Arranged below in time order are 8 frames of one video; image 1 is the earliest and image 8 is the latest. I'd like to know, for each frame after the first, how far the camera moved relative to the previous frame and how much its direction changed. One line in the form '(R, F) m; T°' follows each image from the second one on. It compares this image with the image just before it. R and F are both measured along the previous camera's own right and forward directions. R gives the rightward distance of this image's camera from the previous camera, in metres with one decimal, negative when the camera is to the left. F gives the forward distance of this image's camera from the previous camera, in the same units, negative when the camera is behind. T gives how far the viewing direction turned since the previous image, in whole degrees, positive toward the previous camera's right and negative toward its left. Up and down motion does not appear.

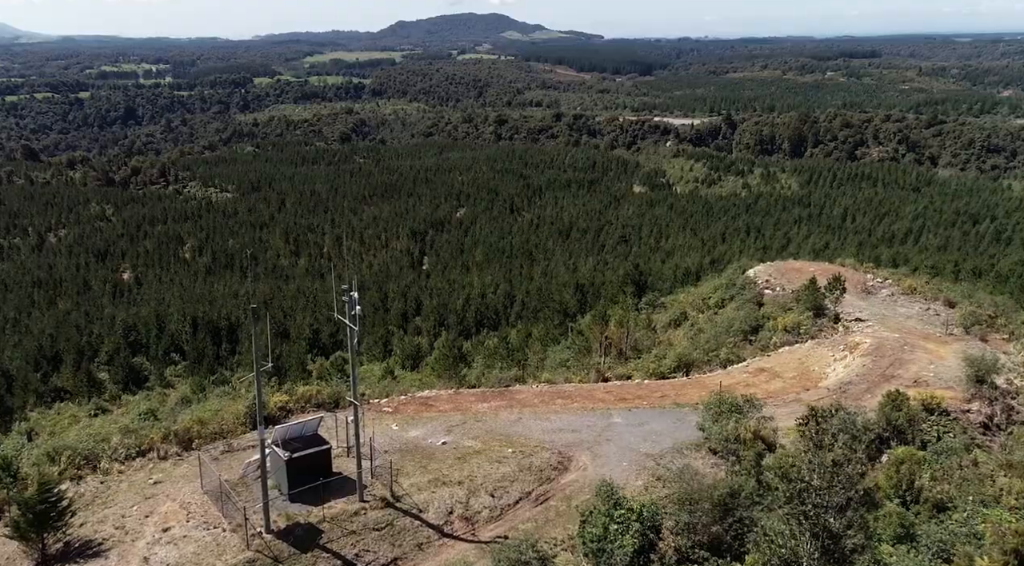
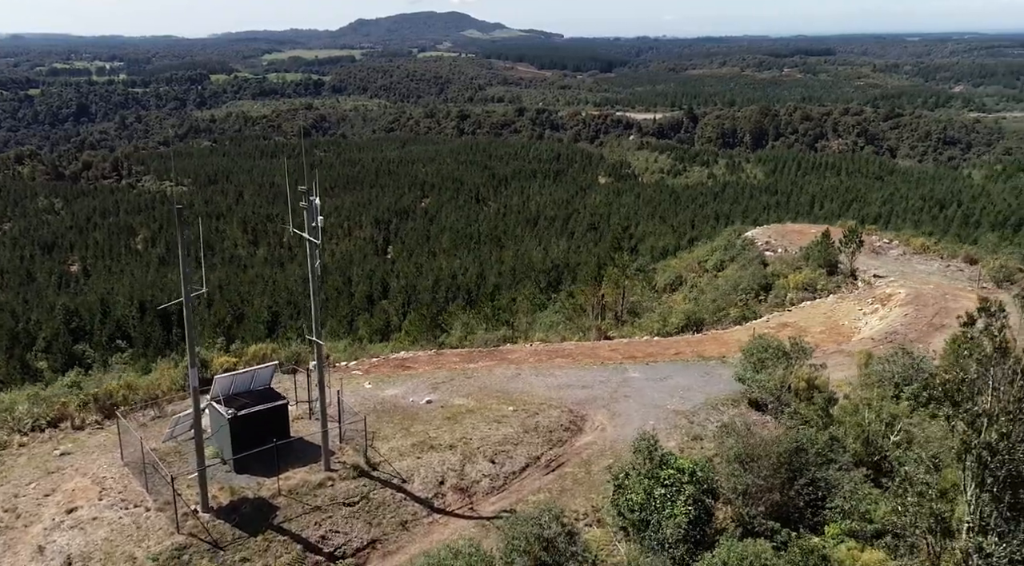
(-0.7, +3.8) m; +2°
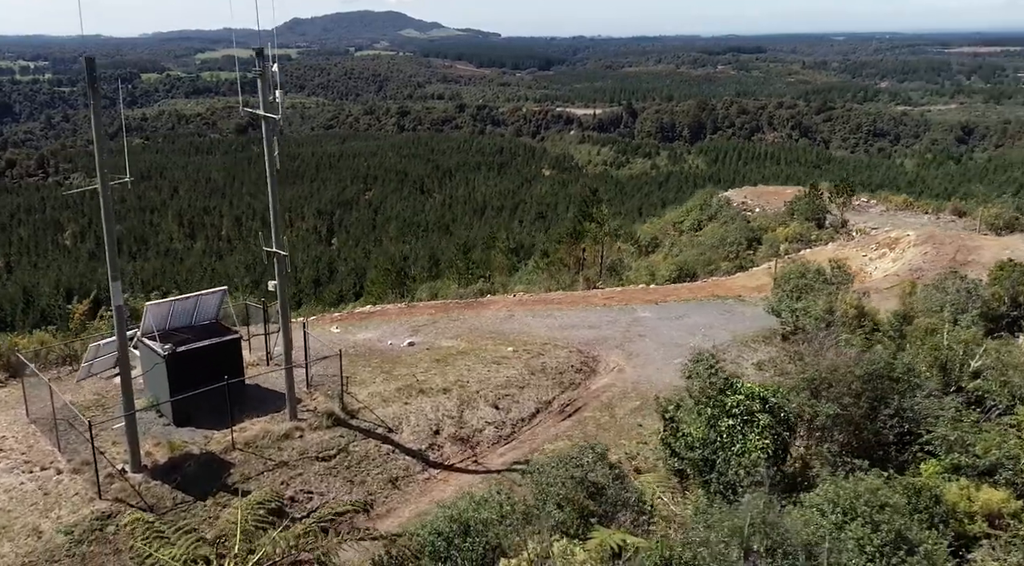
(-0.9, +2.8) m; +4°
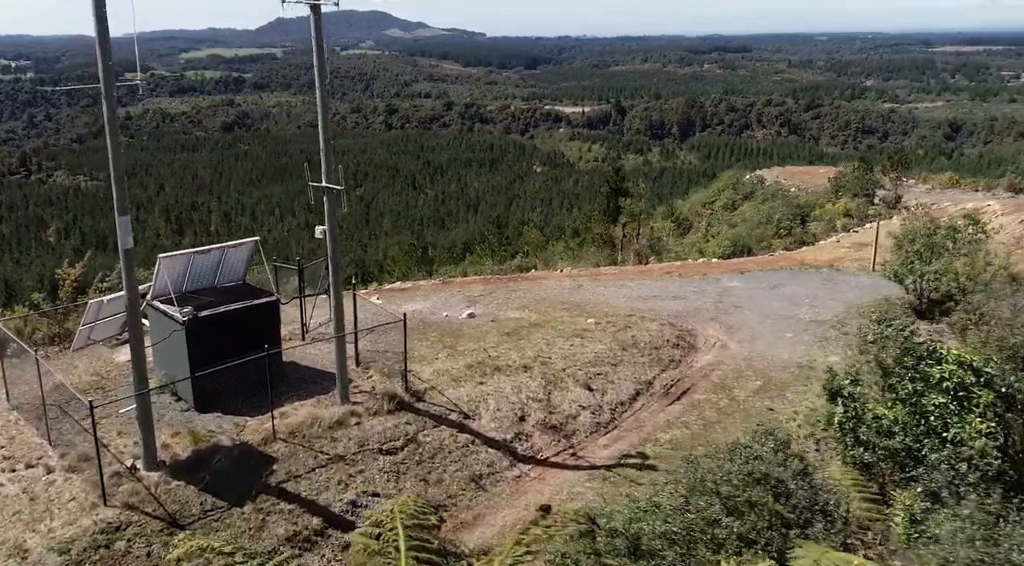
(-1.3, +2.3) m; +1°
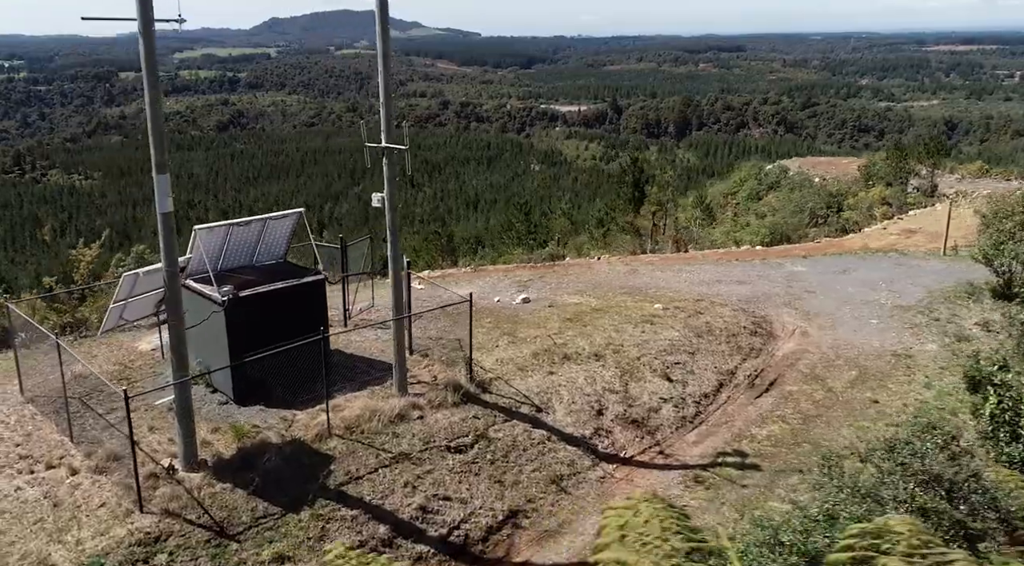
(-0.8, +1.0) m; 0°
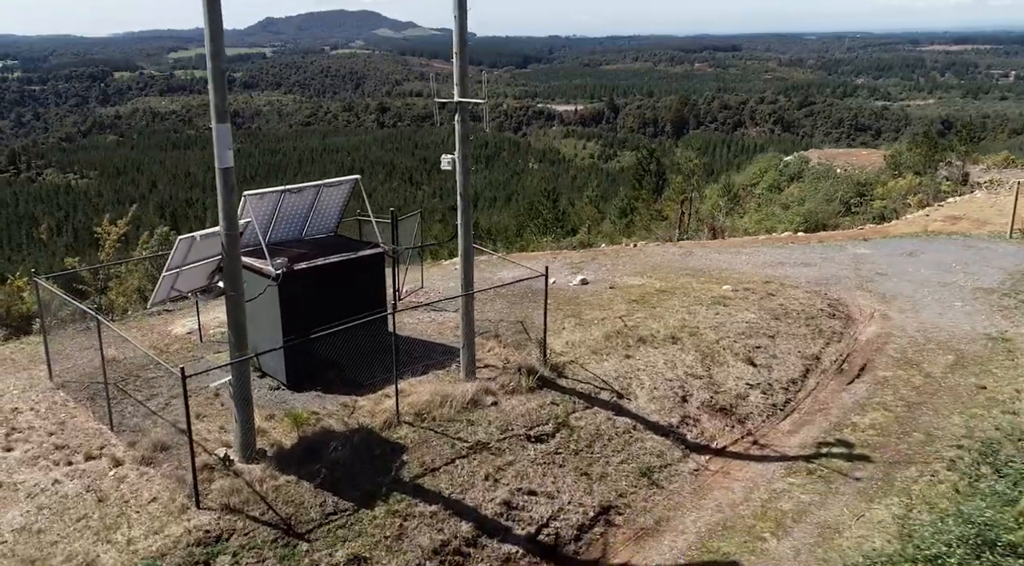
(-0.7, +0.8) m; 0°
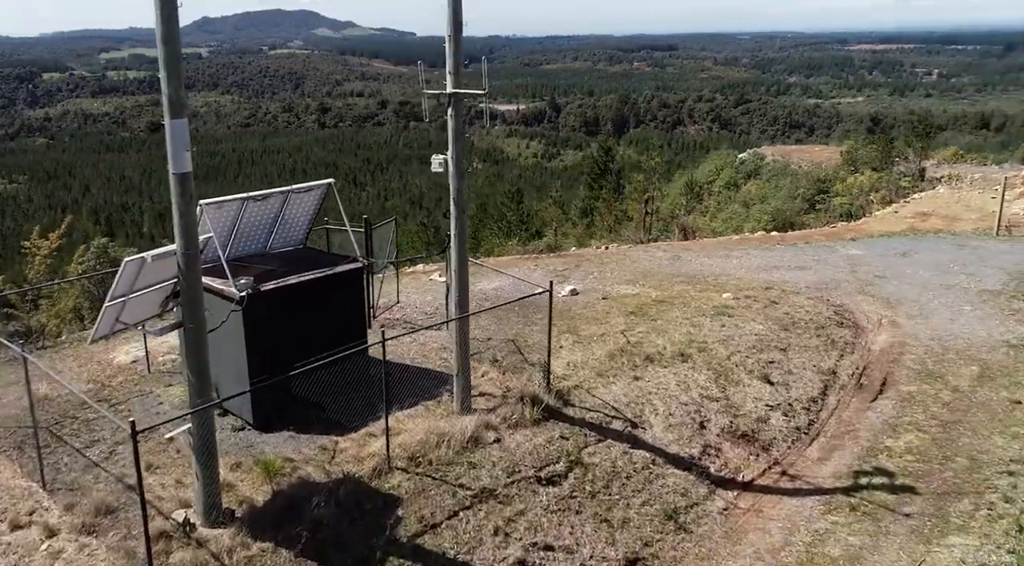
(-0.4, +0.9) m; +4°
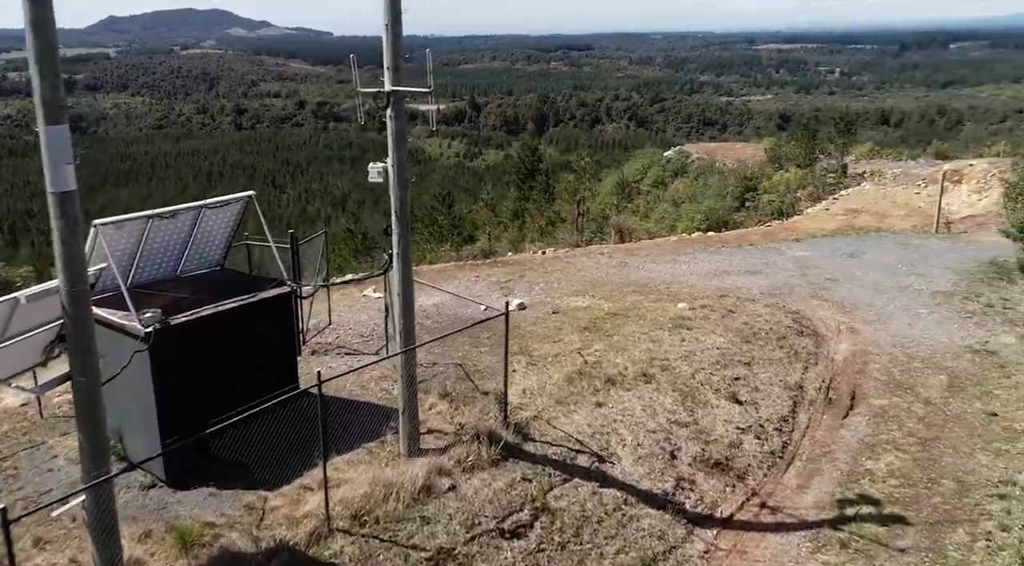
(-0.2, +0.7) m; +5°
